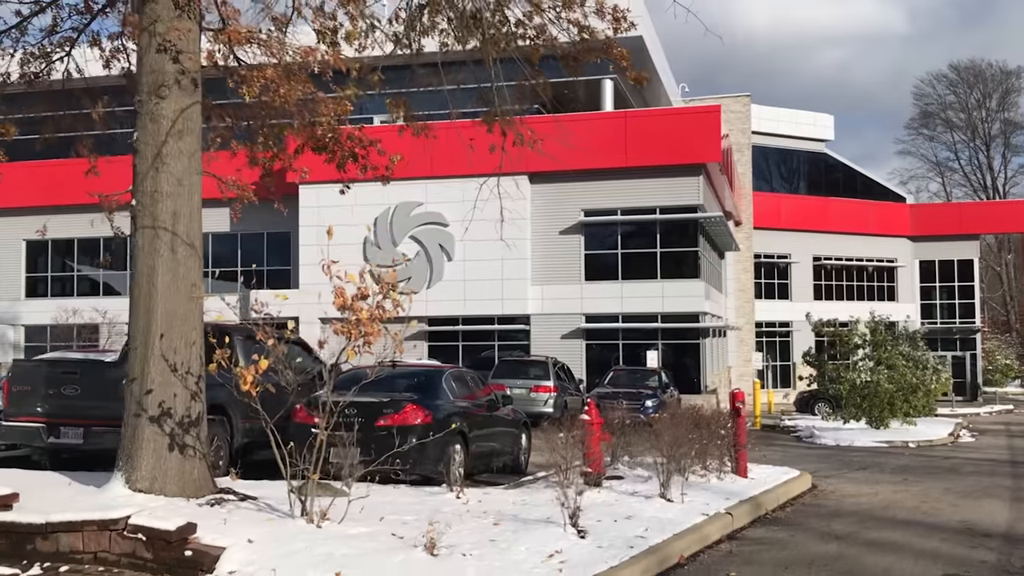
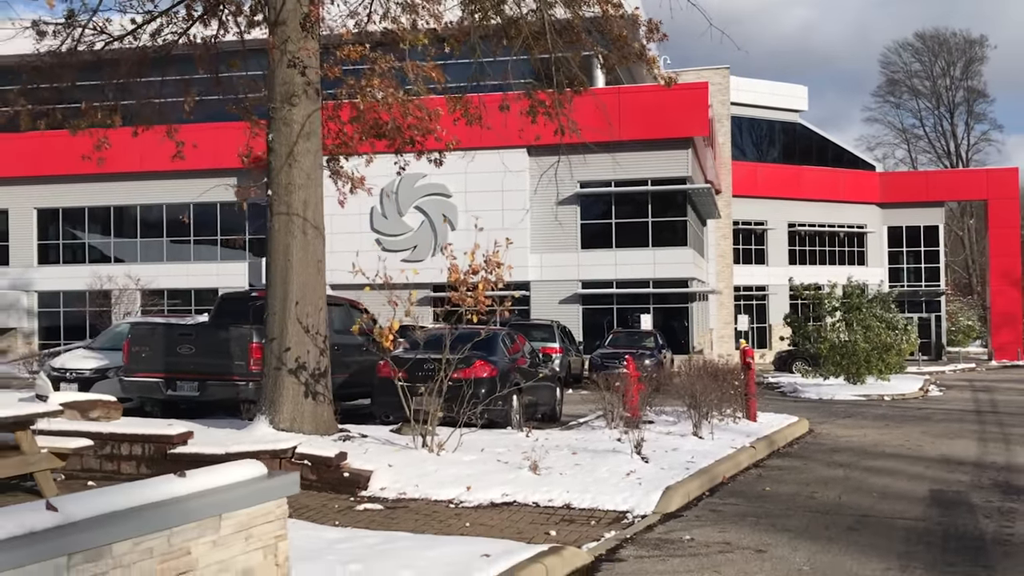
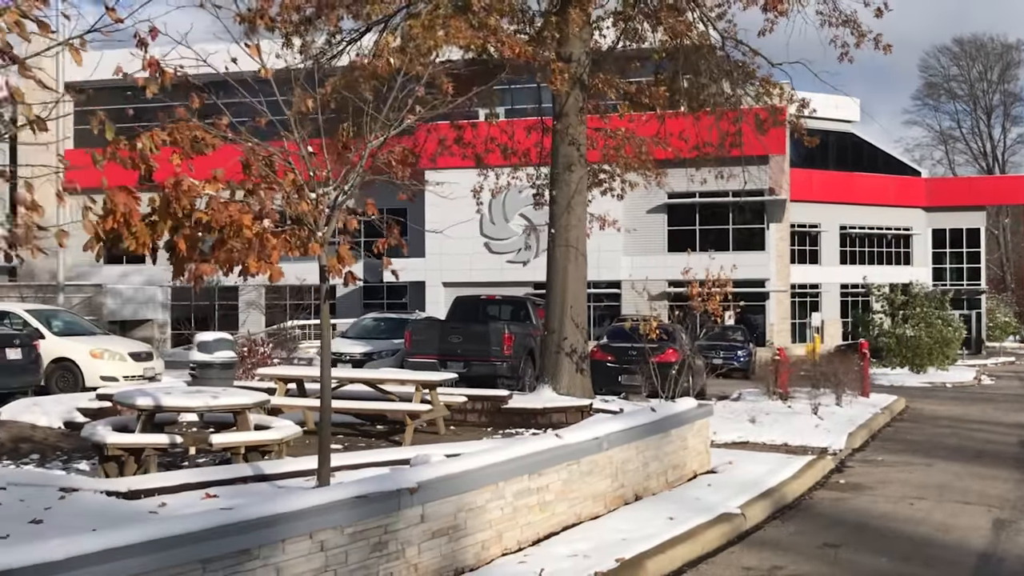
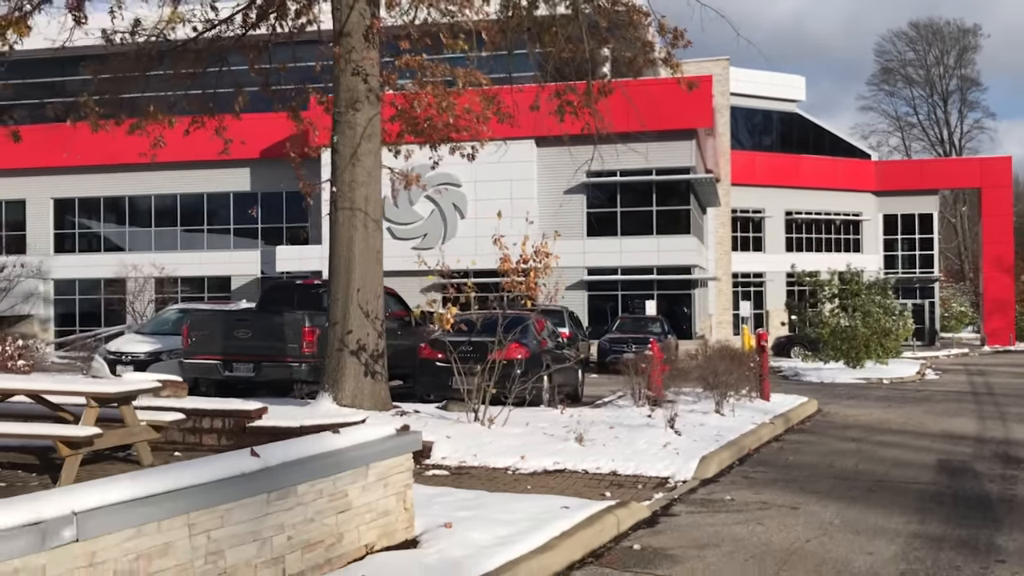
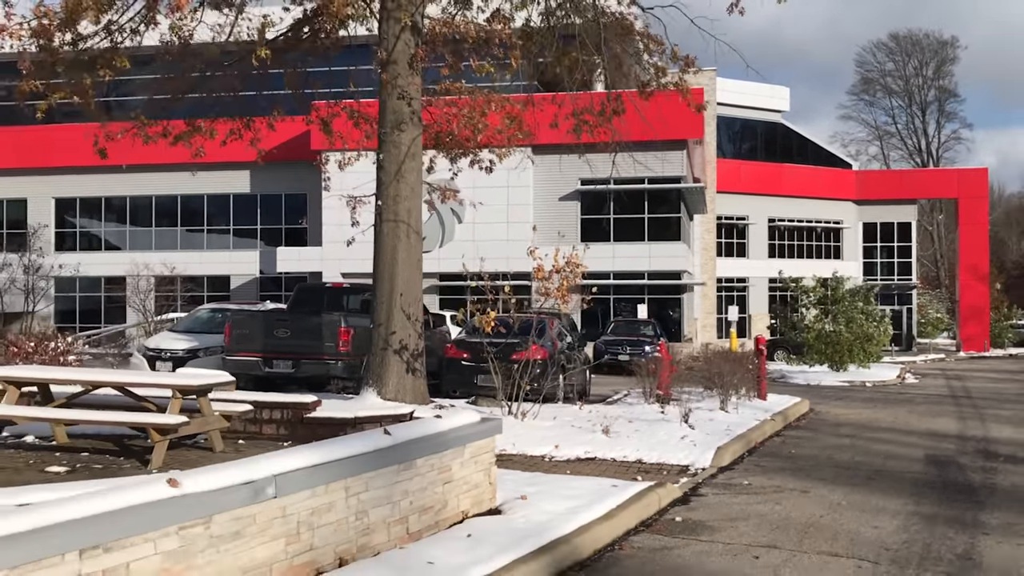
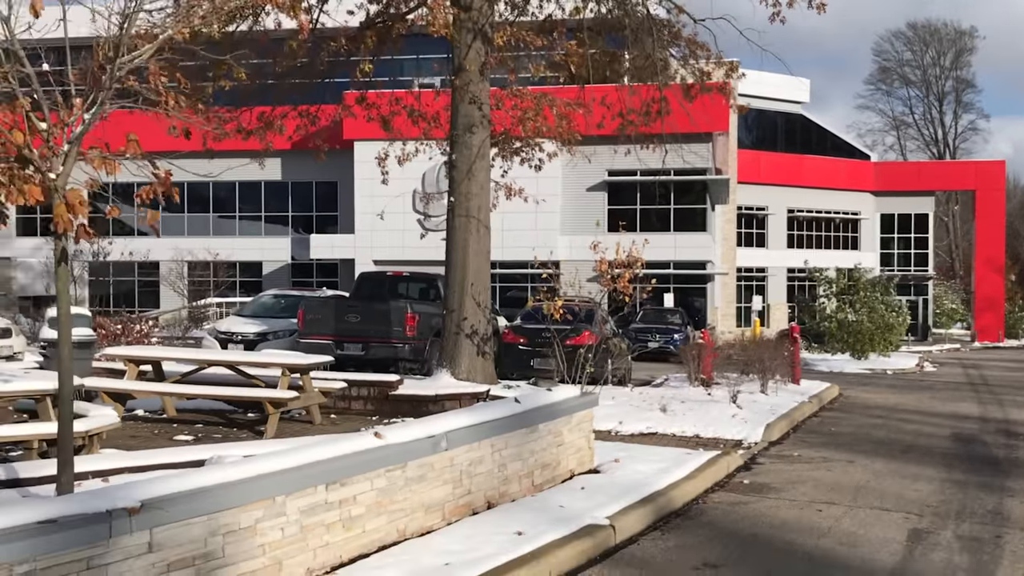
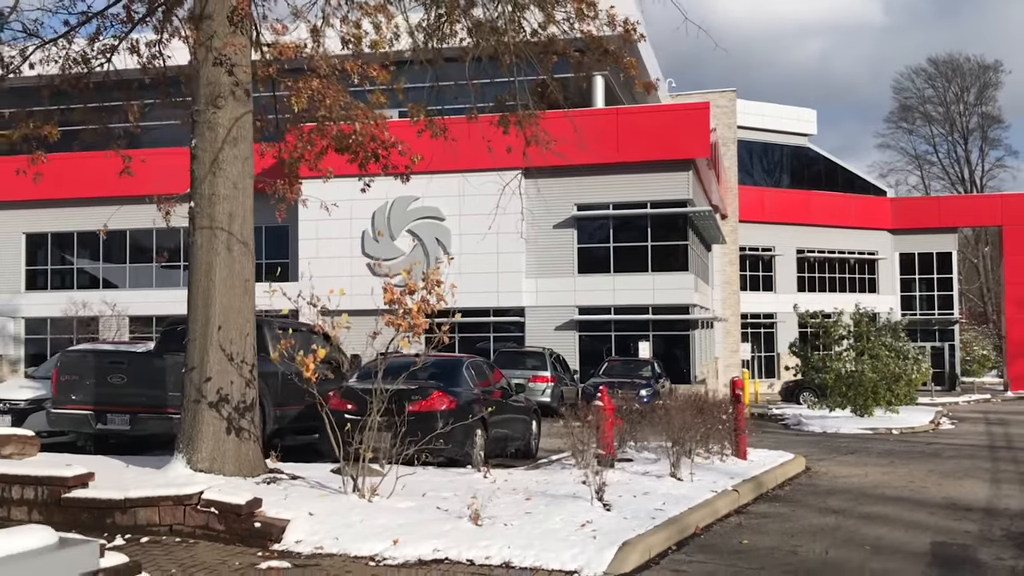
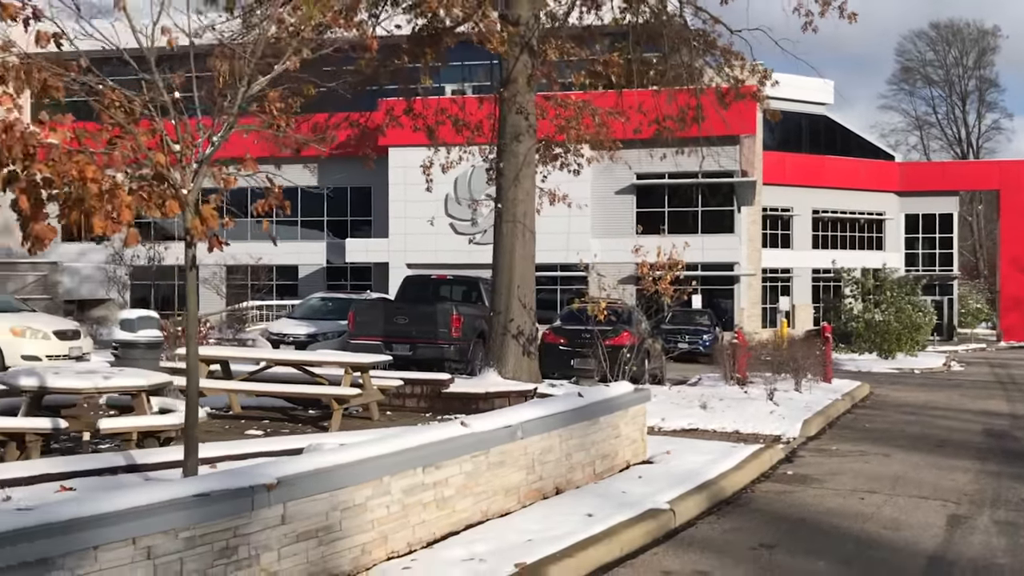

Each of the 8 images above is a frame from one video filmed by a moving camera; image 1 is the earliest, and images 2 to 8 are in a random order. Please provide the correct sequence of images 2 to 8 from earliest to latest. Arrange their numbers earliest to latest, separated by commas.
7, 2, 4, 5, 6, 8, 3
